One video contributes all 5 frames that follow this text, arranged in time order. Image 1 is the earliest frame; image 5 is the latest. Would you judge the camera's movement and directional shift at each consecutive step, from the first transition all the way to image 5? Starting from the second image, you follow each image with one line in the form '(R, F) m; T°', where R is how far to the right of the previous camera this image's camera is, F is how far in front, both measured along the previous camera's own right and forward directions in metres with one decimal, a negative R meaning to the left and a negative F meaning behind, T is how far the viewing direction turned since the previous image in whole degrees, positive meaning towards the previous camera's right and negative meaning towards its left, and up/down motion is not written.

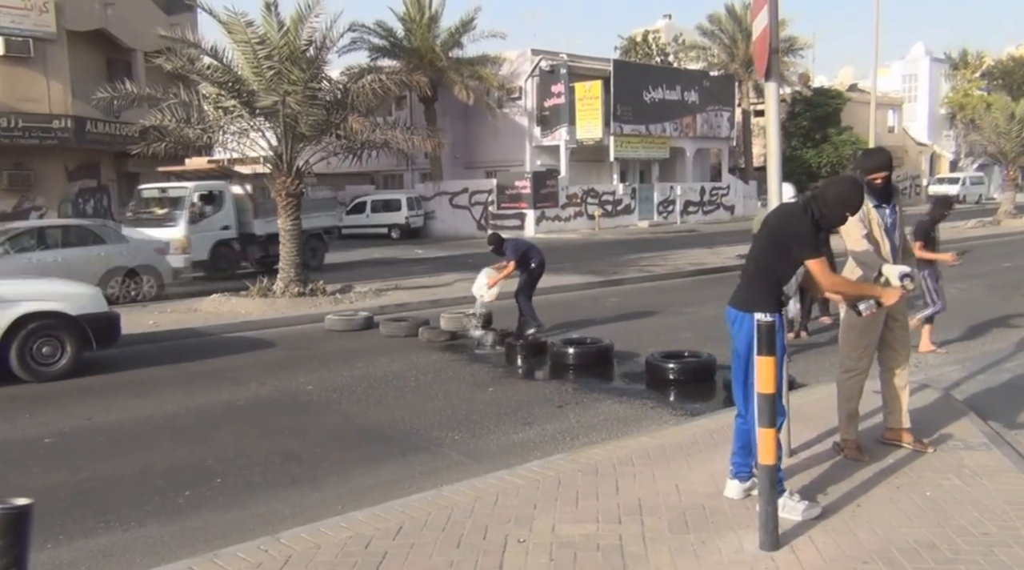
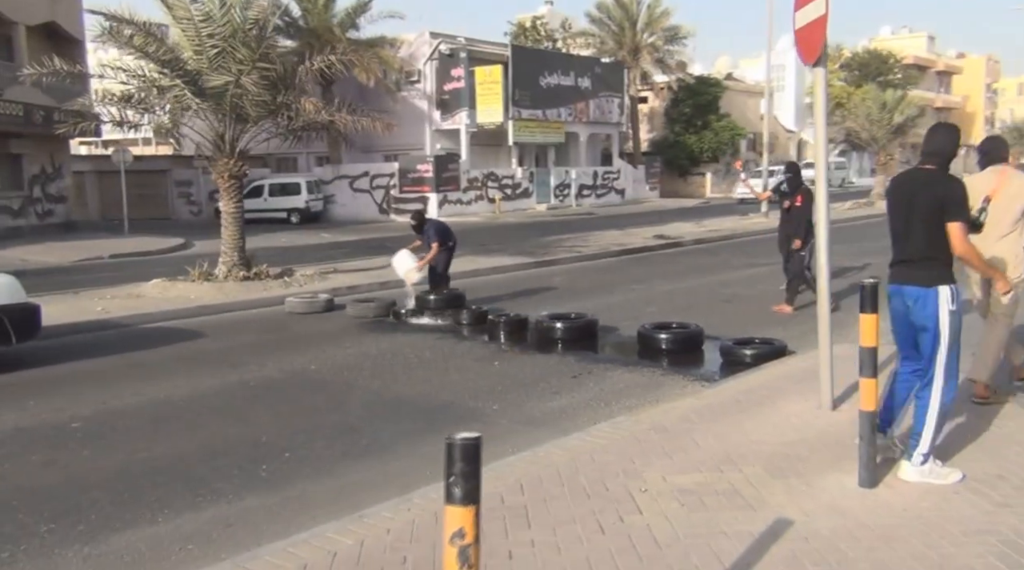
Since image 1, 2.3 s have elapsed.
(-1.2, -0.2) m; +8°
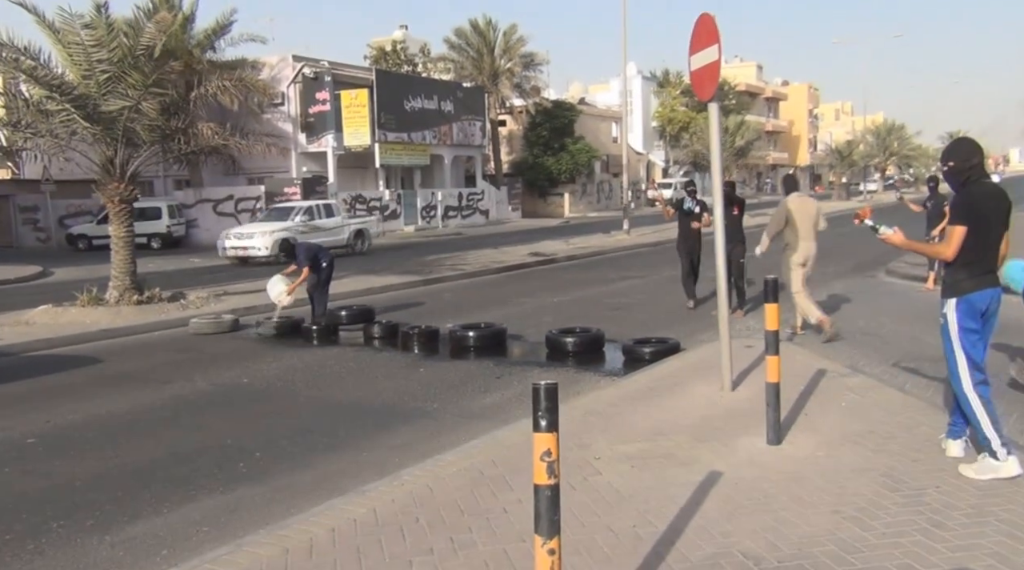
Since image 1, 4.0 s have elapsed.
(-0.7, -0.8) m; +9°
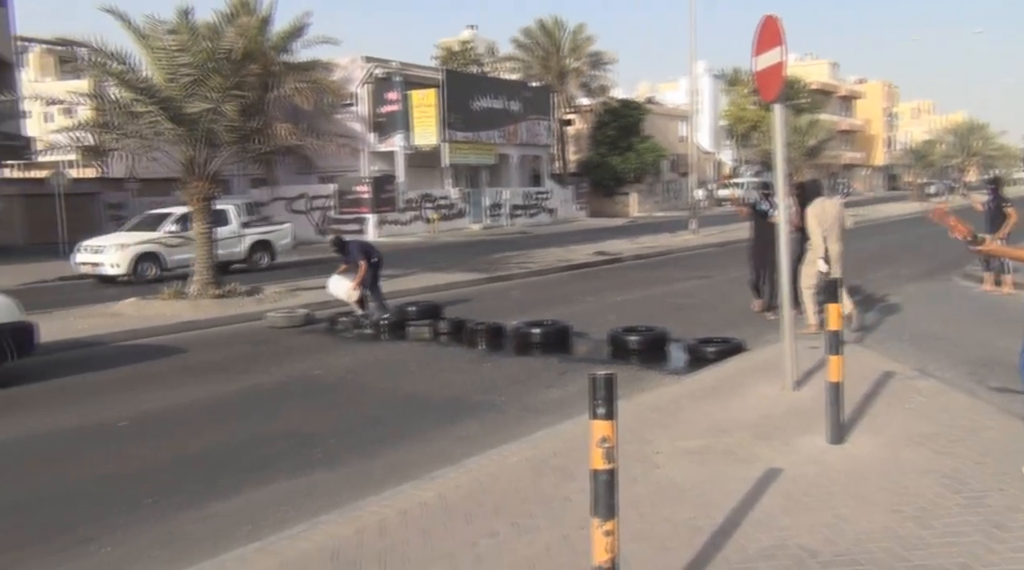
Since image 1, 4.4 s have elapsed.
(0.0, -0.2) m; -4°
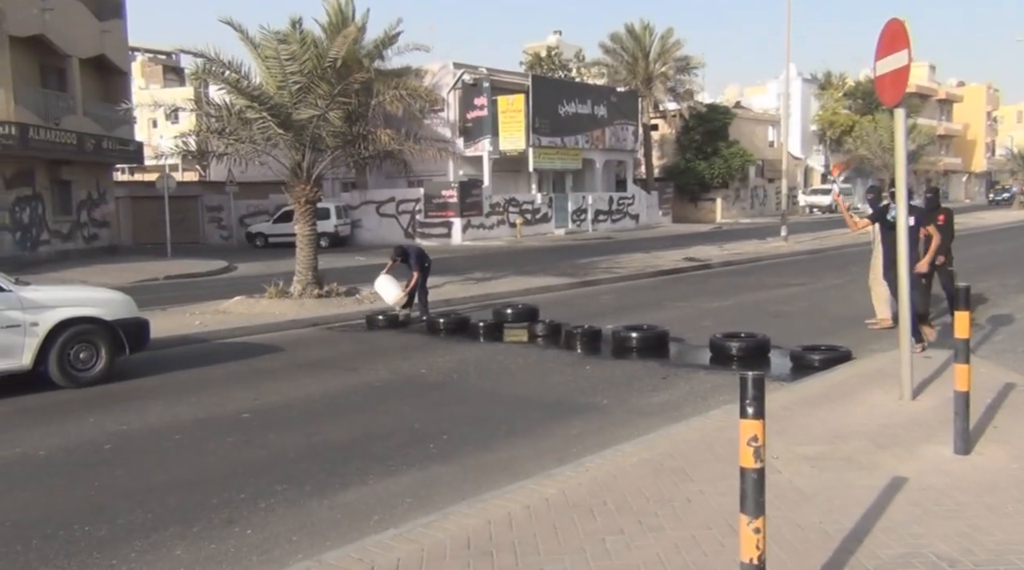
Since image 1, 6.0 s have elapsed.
(-0.2, -0.1) m; -5°
